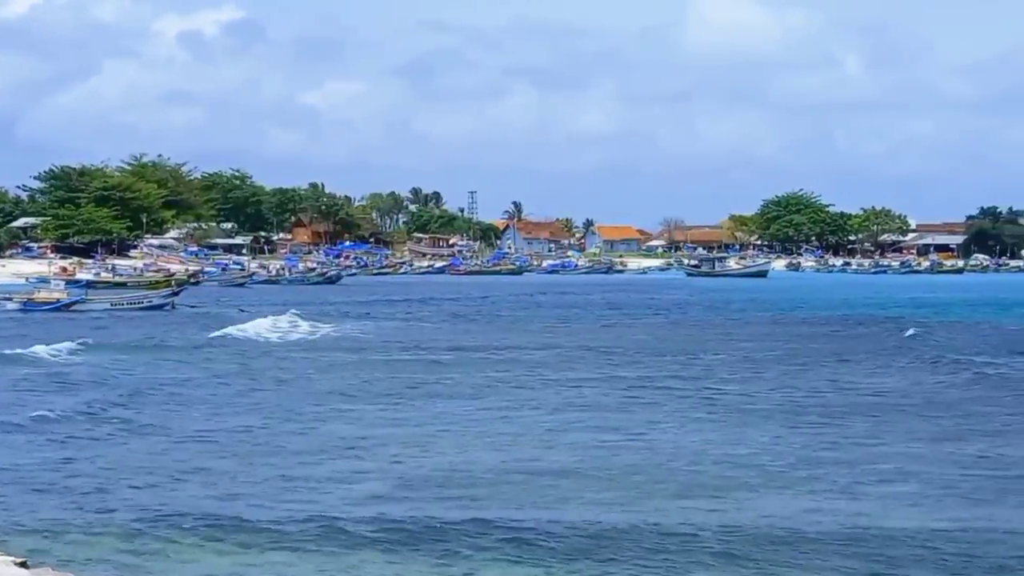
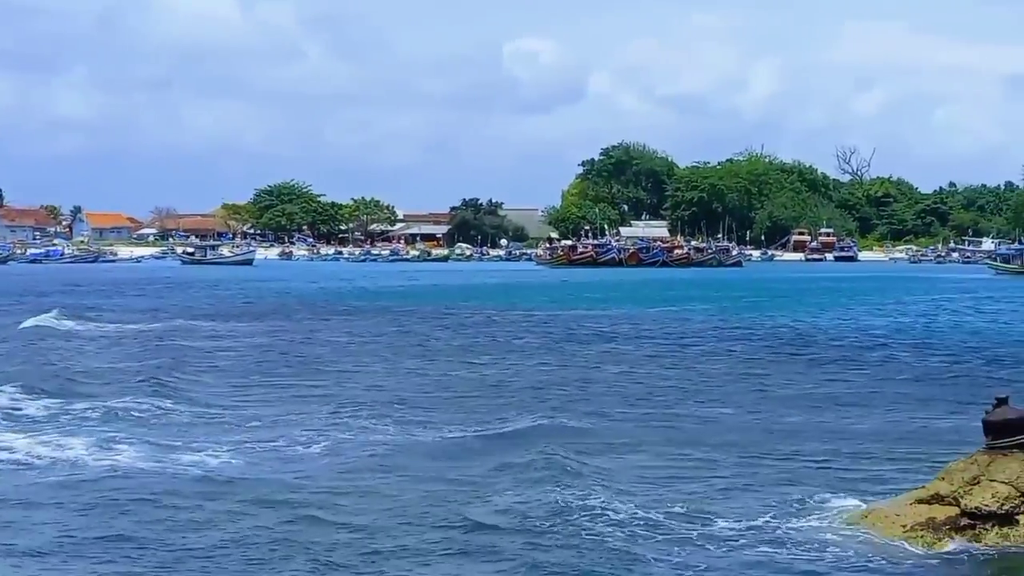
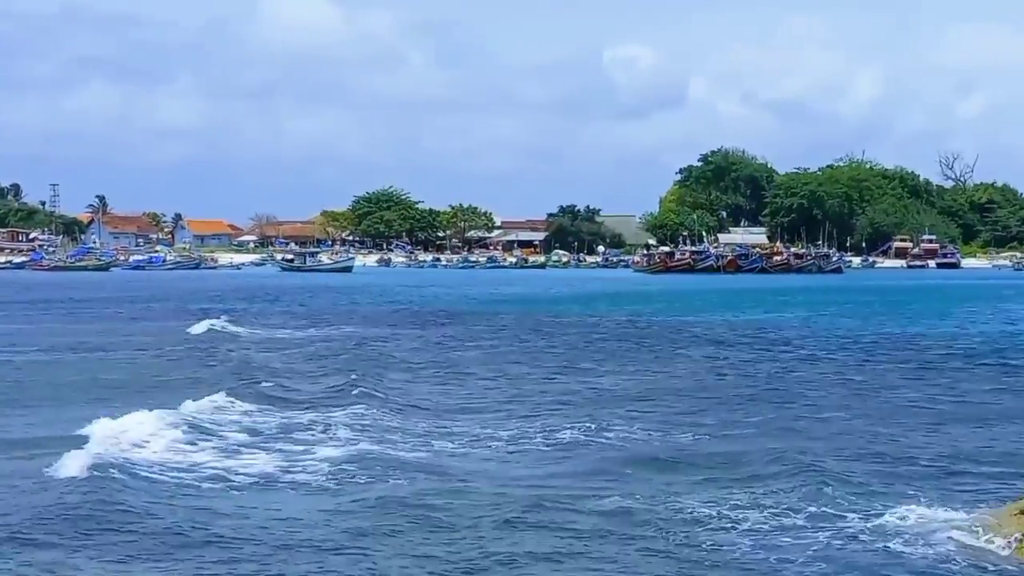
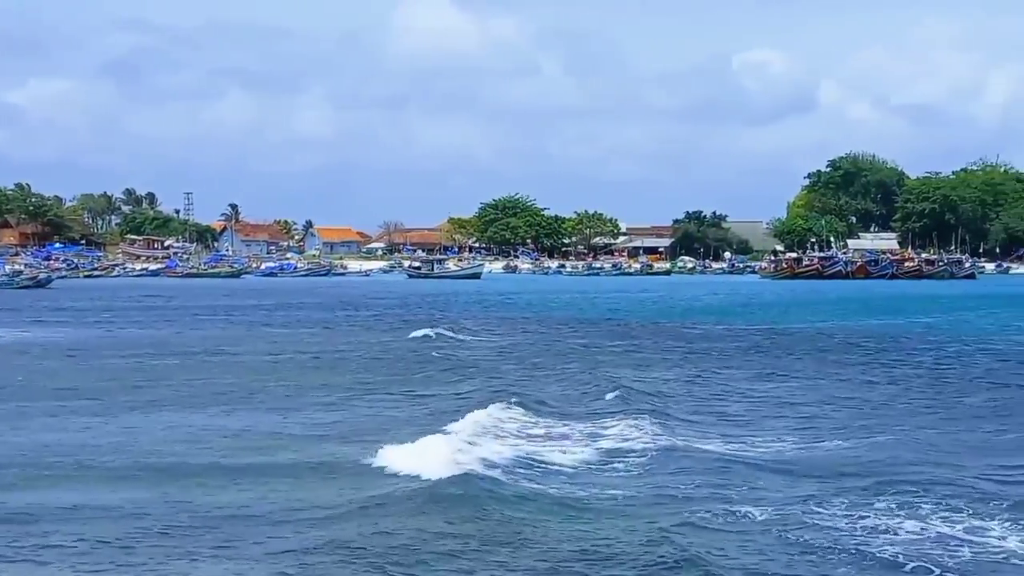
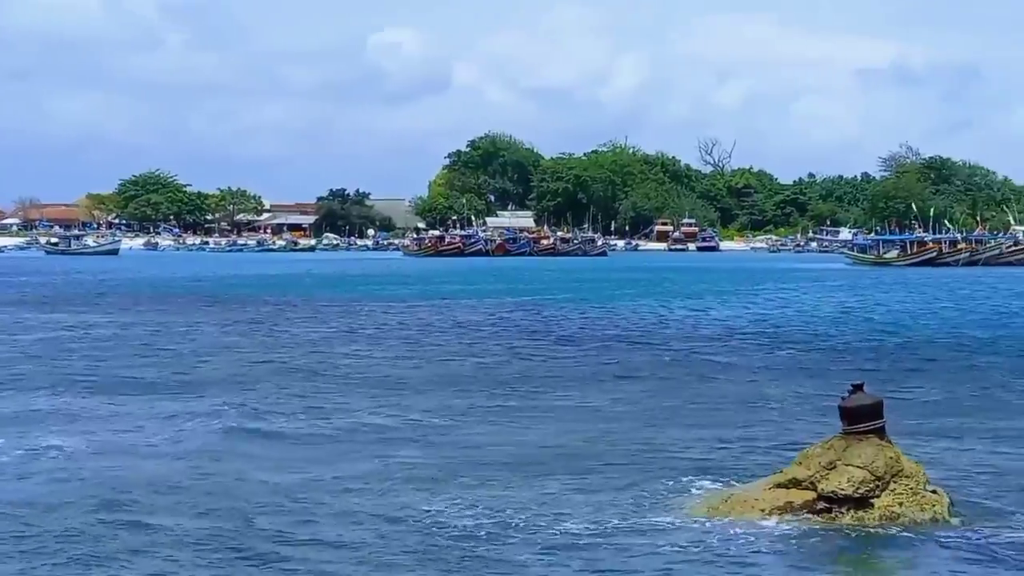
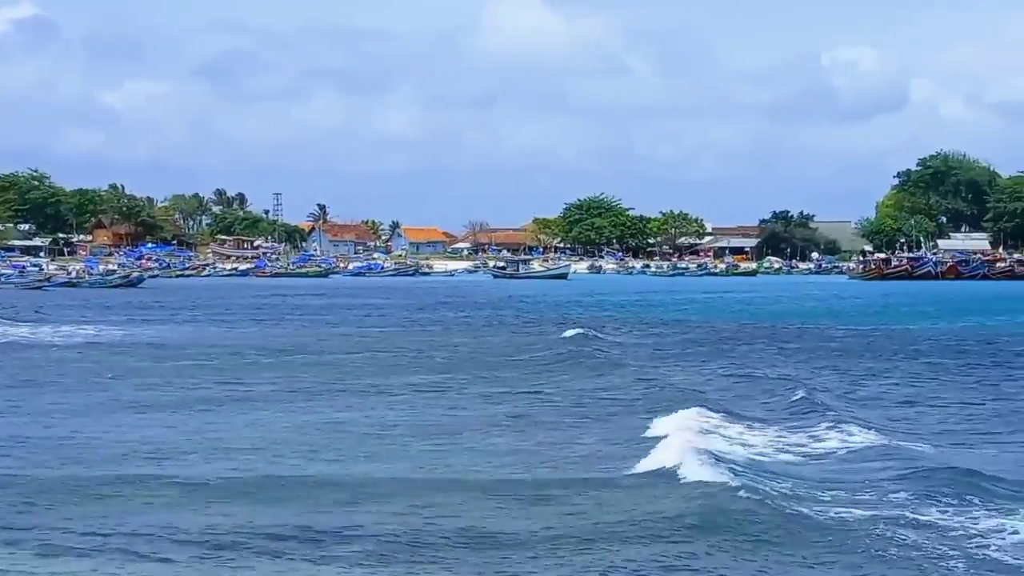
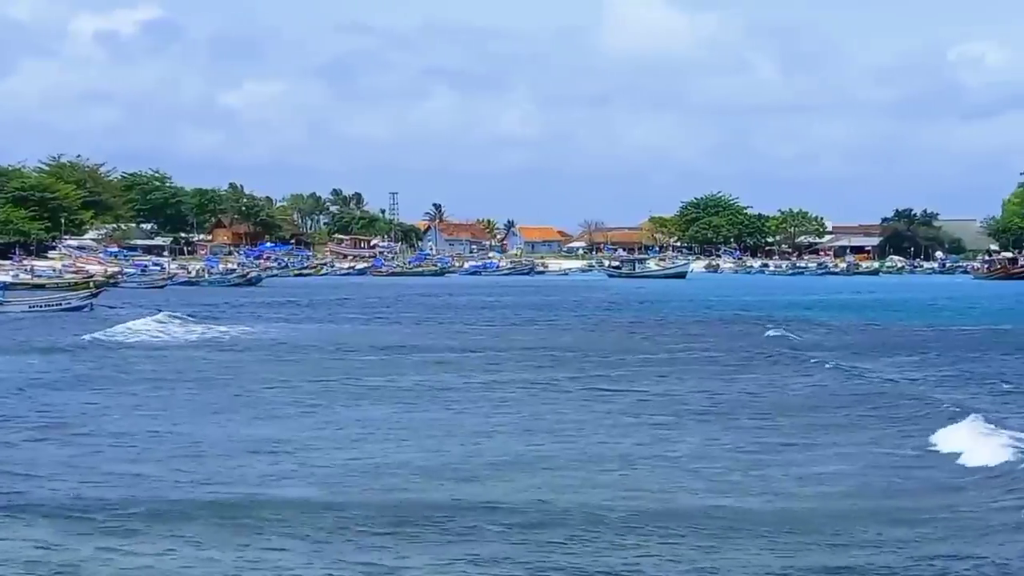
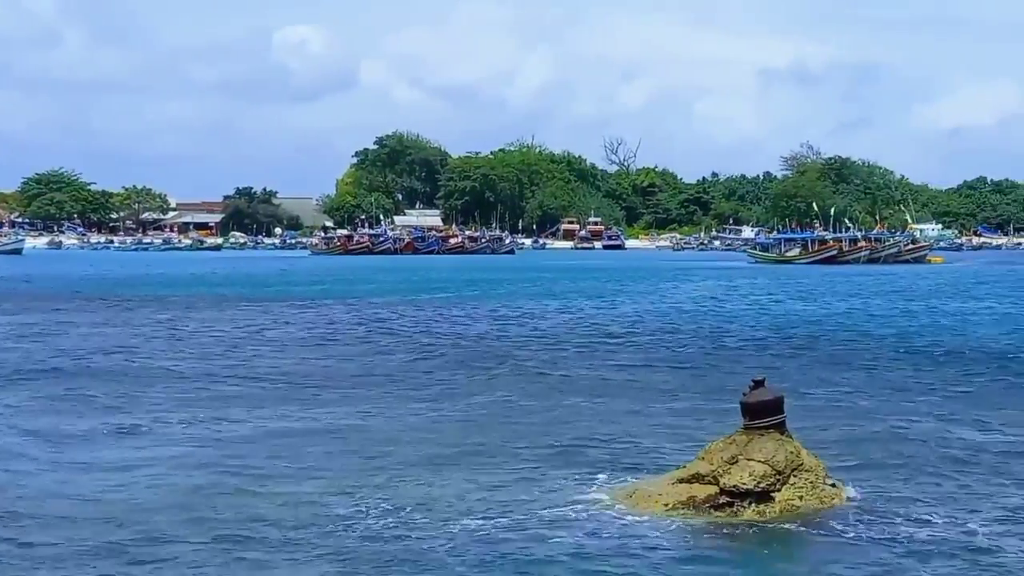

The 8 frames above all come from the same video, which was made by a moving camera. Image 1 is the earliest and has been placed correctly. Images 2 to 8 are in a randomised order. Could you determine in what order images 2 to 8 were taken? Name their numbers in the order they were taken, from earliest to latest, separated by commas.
7, 6, 4, 3, 2, 5, 8
